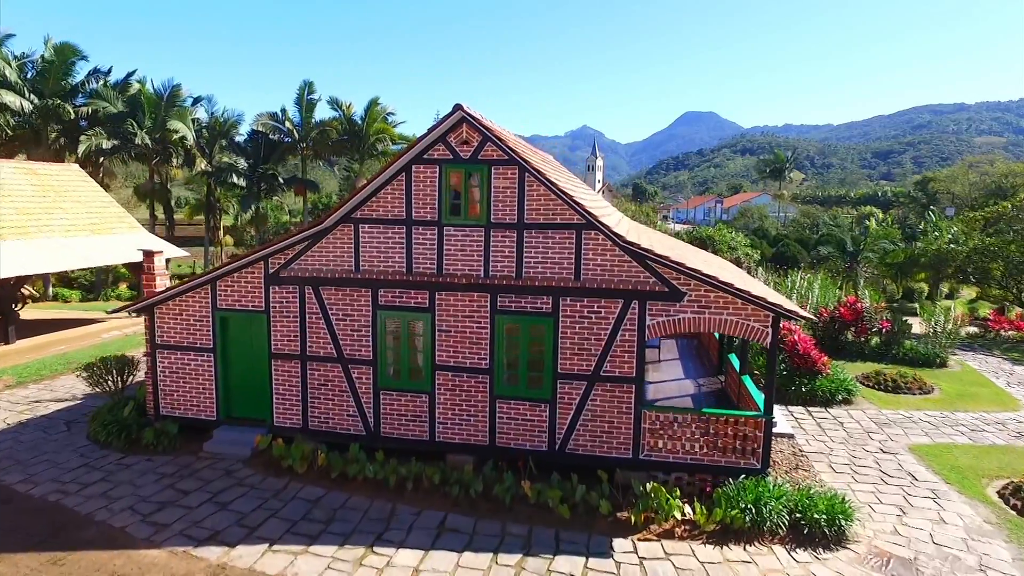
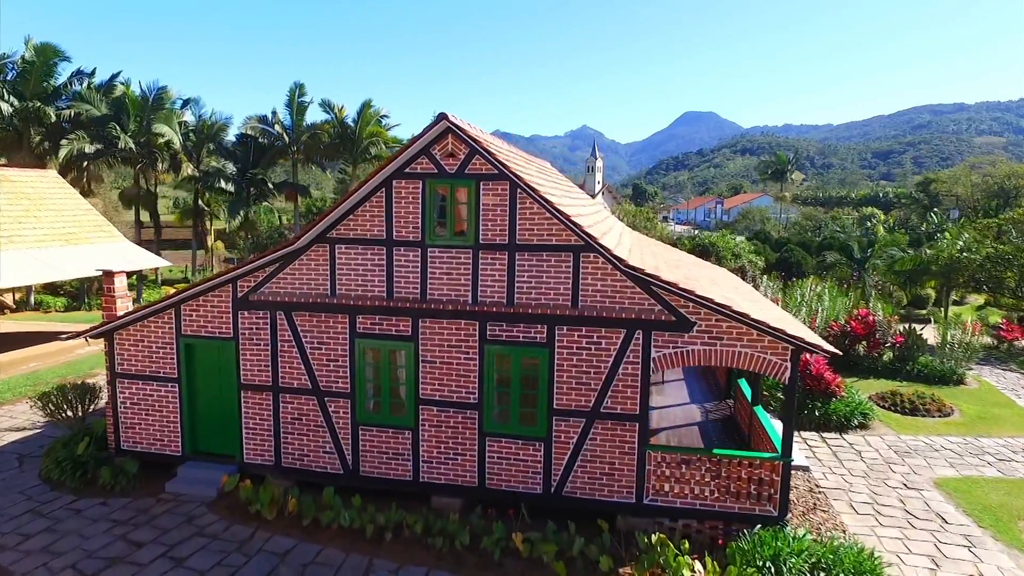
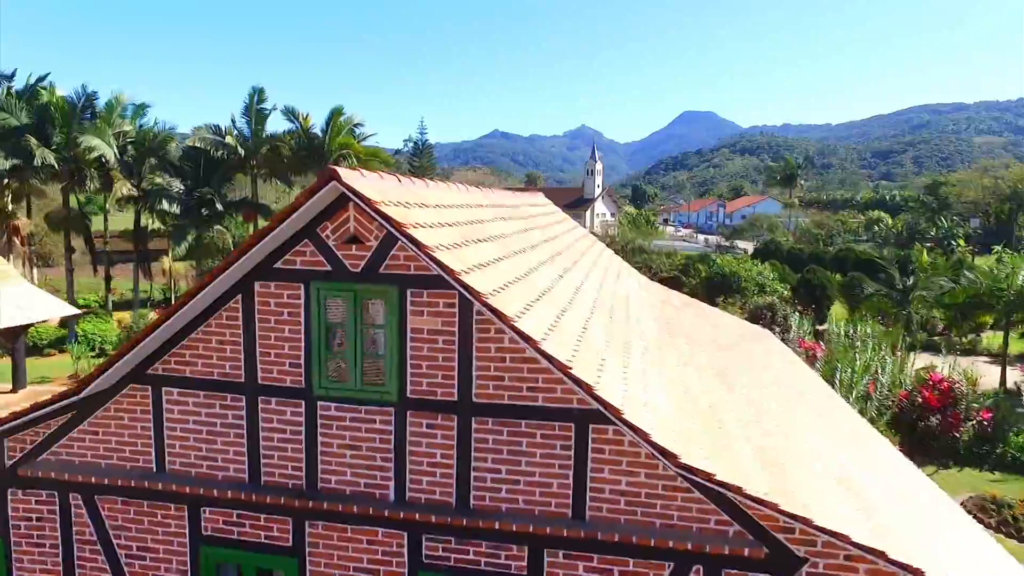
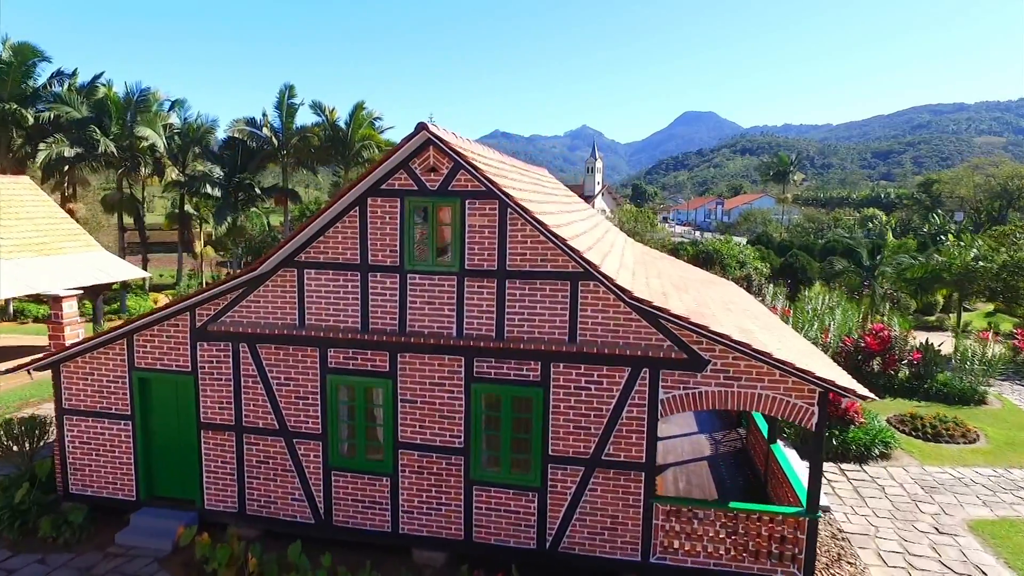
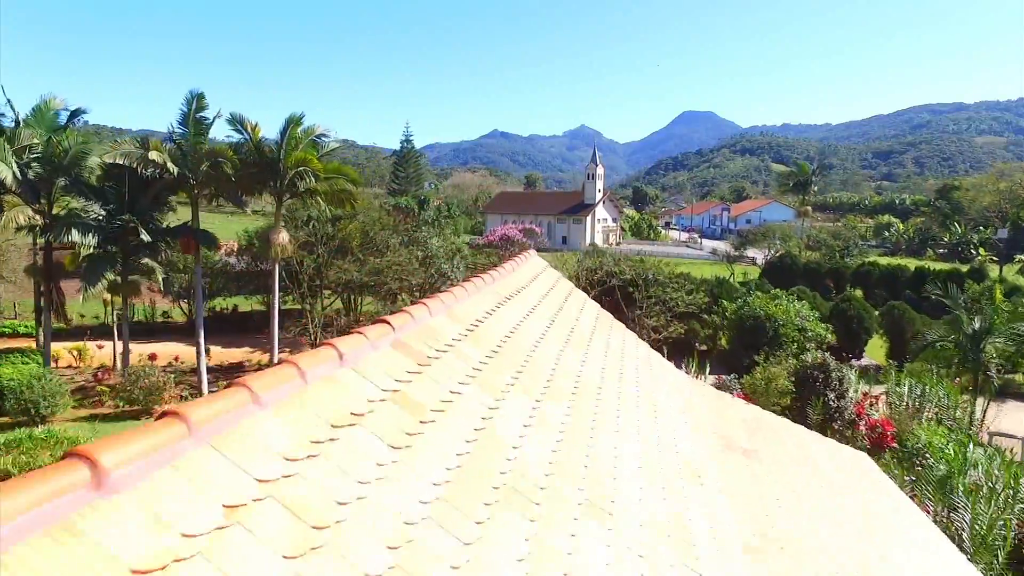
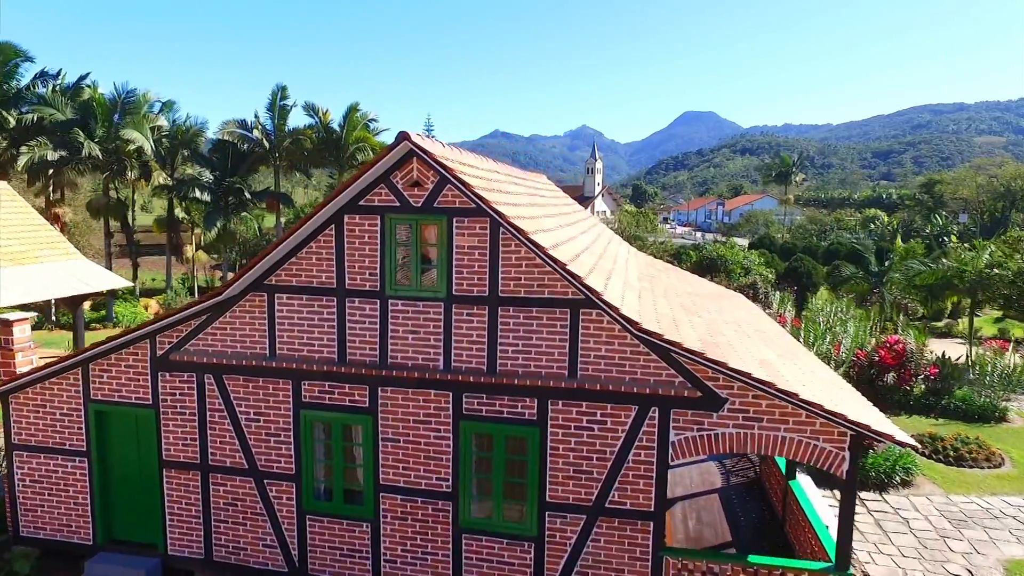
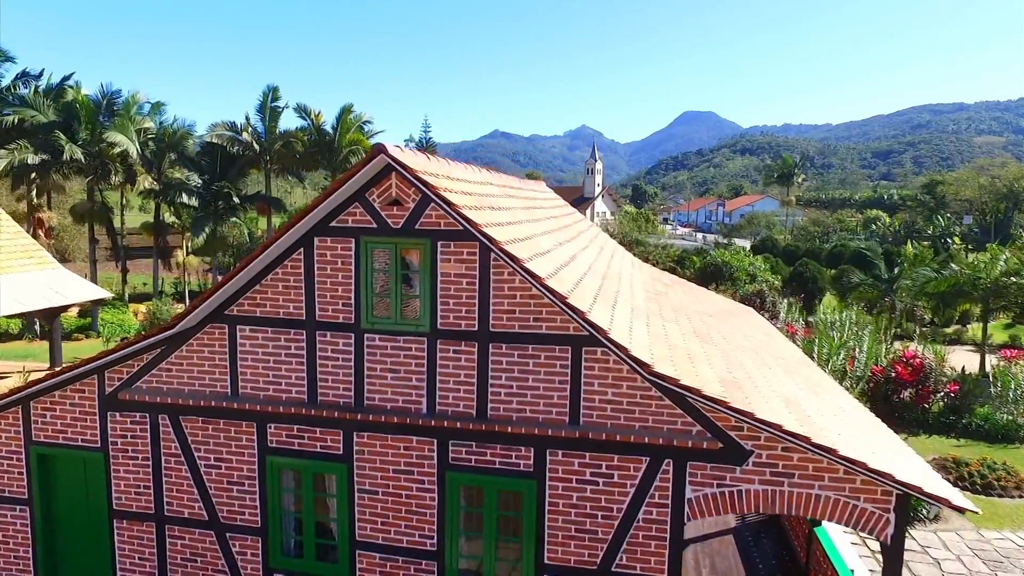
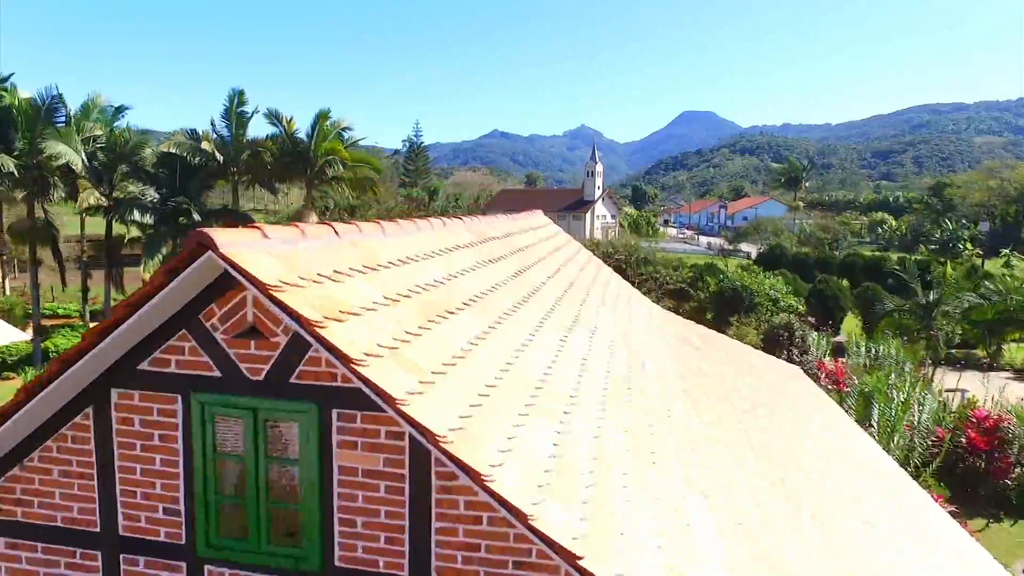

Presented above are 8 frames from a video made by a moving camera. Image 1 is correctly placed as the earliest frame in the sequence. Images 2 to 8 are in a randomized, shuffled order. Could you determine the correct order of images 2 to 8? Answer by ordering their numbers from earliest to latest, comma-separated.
2, 4, 6, 7, 3, 8, 5
